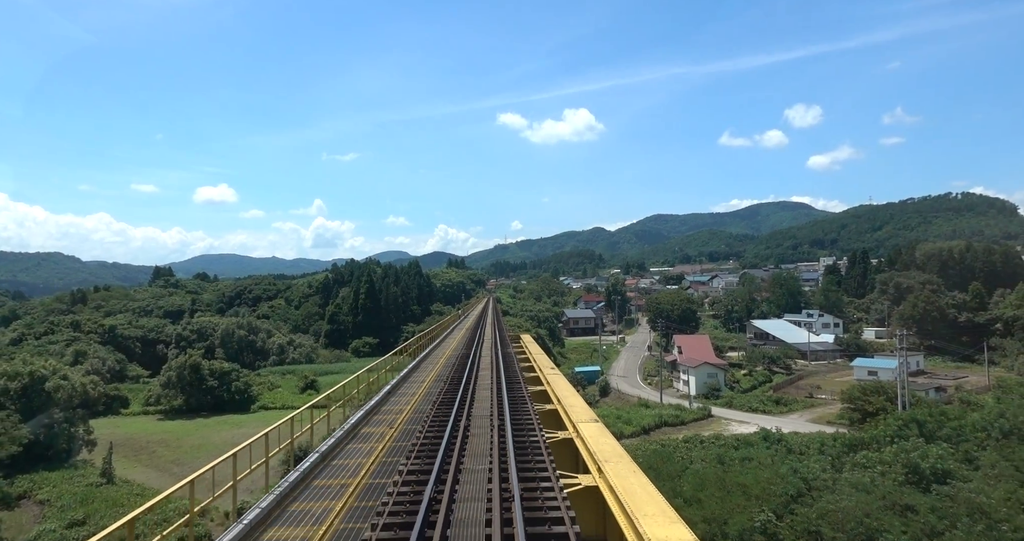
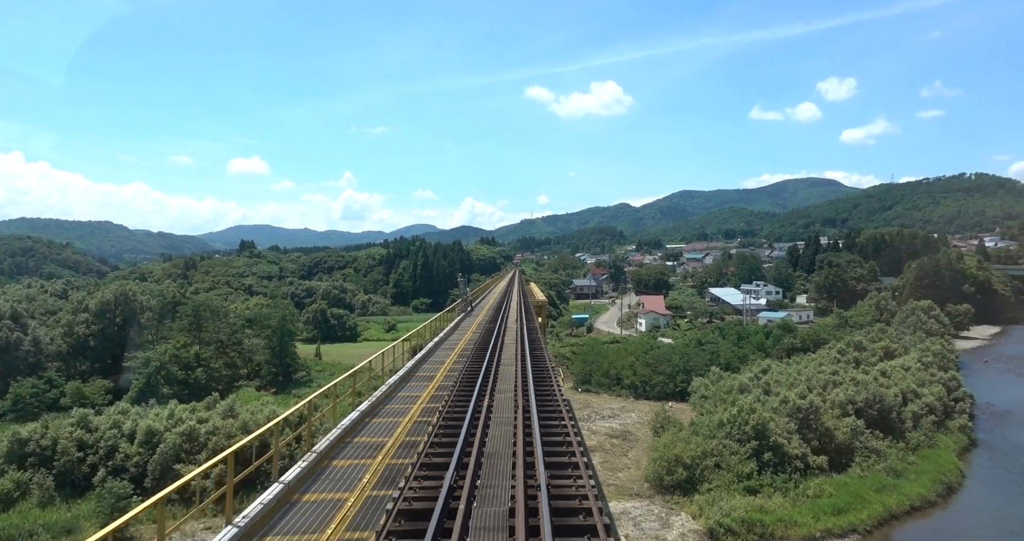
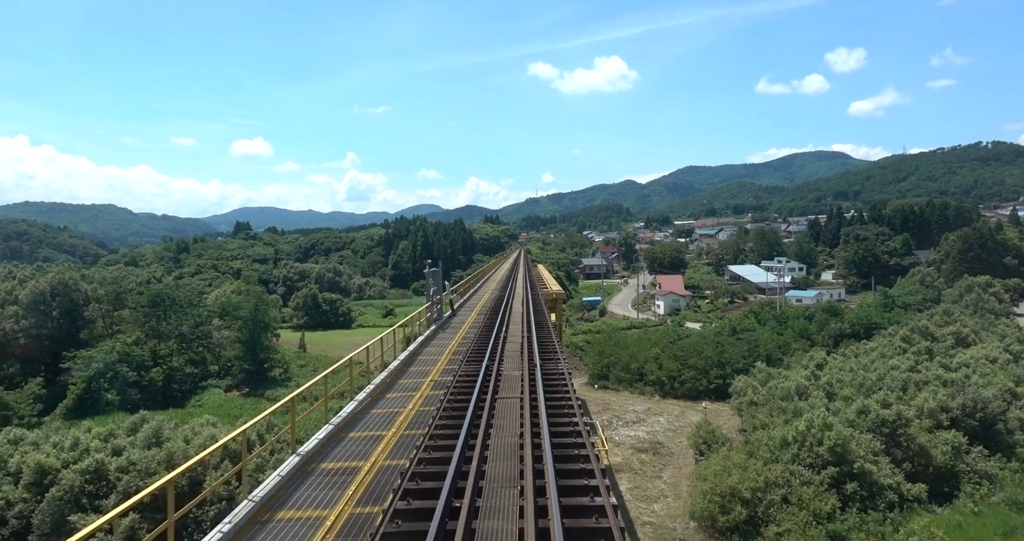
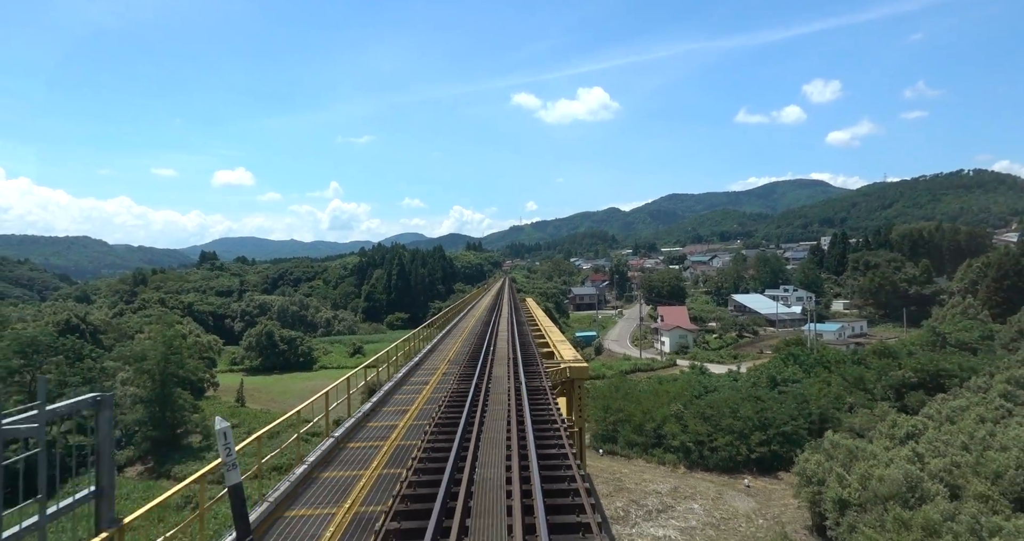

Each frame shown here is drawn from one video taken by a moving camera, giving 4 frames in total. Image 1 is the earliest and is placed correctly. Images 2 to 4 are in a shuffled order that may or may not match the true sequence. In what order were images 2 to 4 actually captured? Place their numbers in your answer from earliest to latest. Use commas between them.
4, 3, 2
